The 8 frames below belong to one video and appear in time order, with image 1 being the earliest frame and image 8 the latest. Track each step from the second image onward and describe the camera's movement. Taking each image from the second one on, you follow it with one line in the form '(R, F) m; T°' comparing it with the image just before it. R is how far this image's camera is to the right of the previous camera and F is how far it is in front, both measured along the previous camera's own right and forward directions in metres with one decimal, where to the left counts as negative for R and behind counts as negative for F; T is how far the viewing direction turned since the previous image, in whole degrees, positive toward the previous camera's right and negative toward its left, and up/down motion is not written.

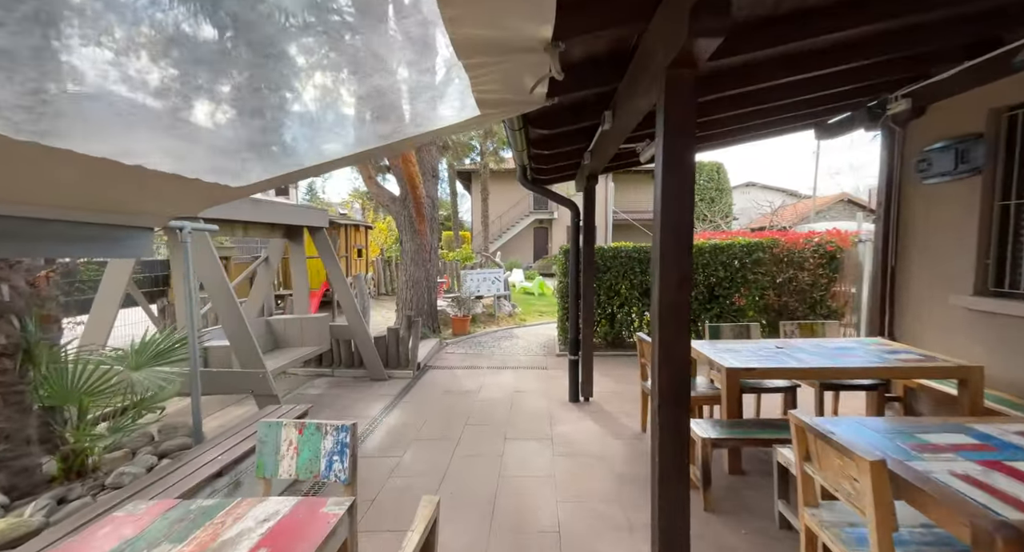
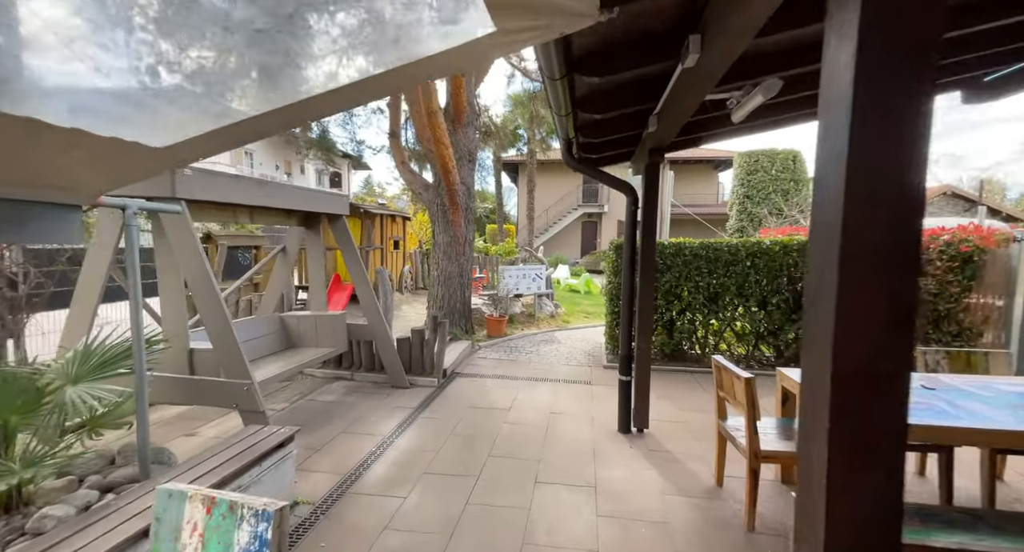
(+0.1, +0.7) m; -6°
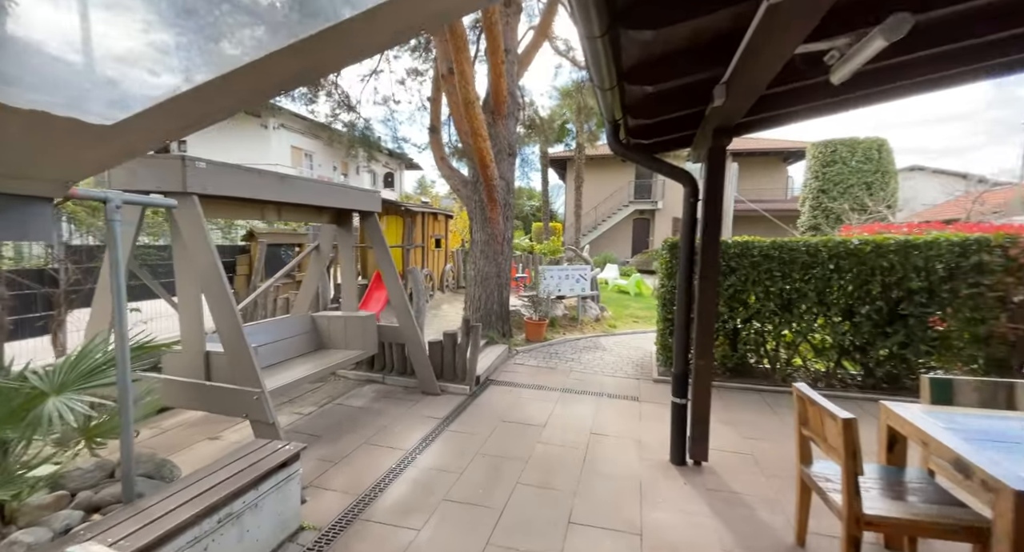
(+0.1, +0.4) m; -6°
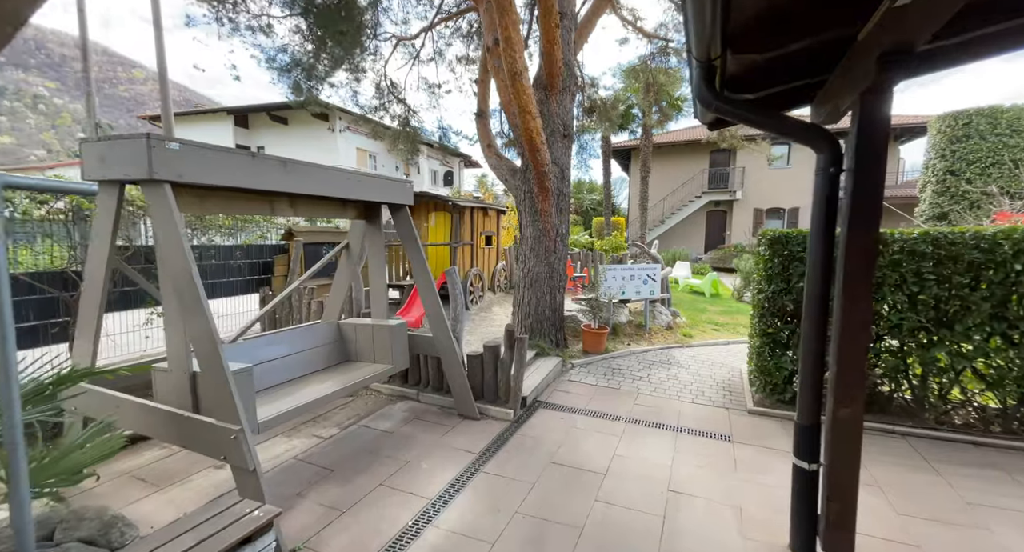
(+0.1, +0.7) m; -8°
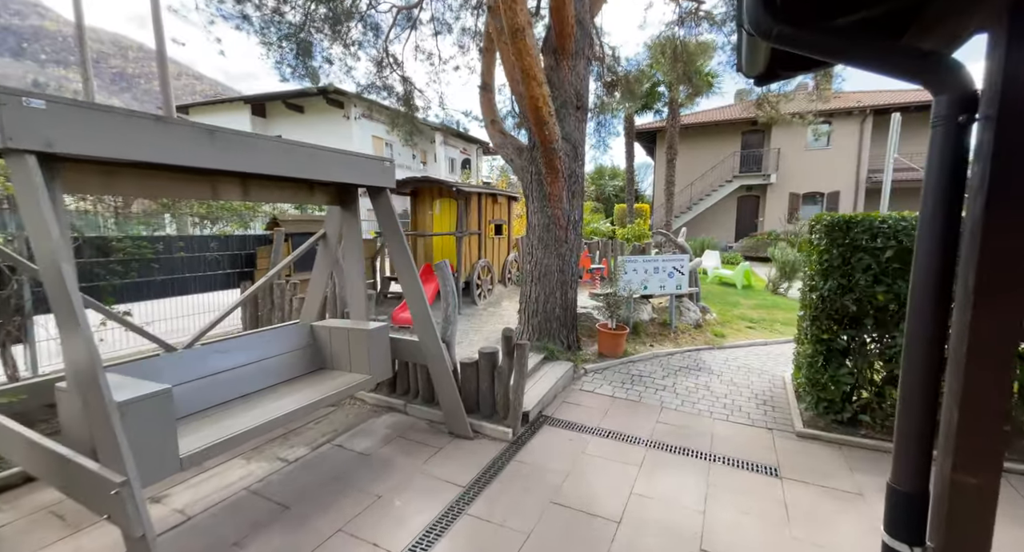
(+0.2, +0.6) m; -3°
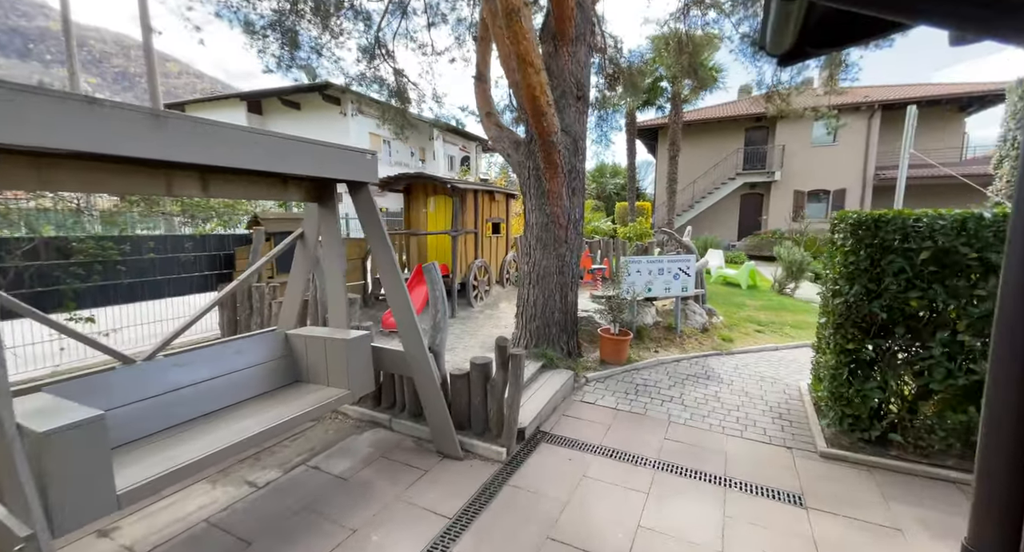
(0.0, +0.3) m; 0°
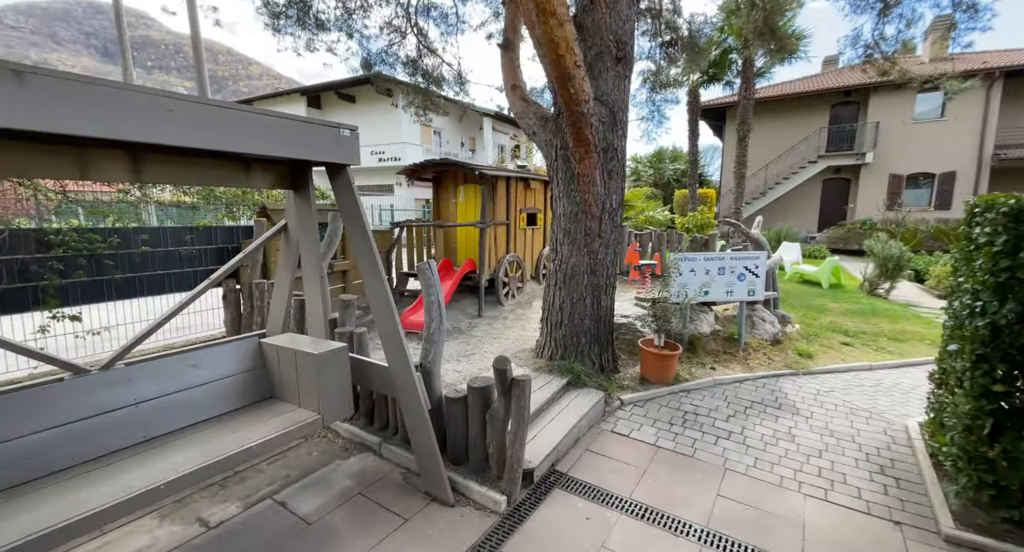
(+0.3, +0.6) m; -7°
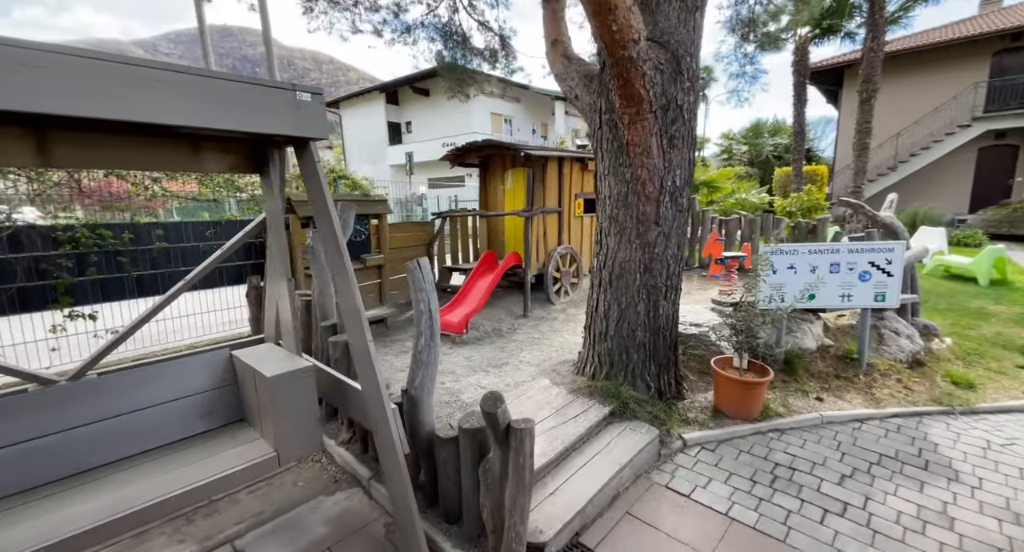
(+0.3, +0.7) m; -11°
